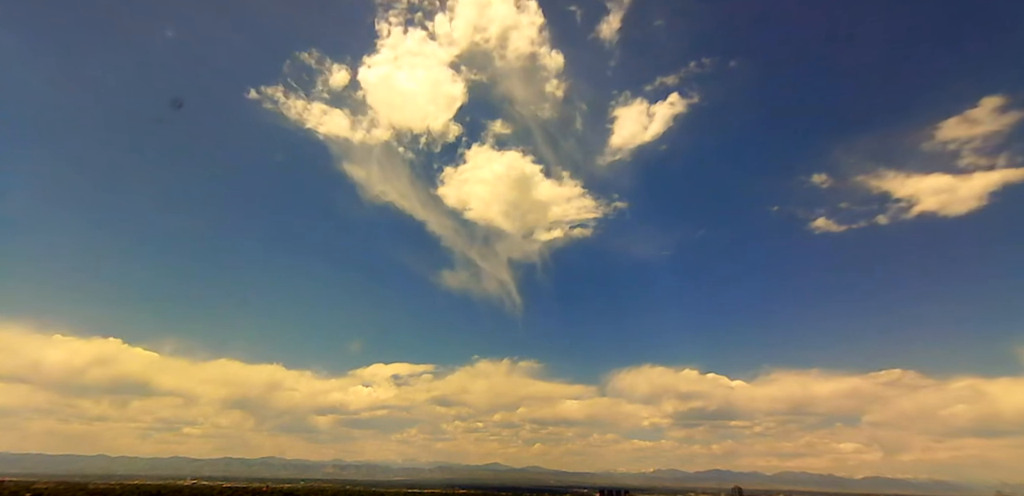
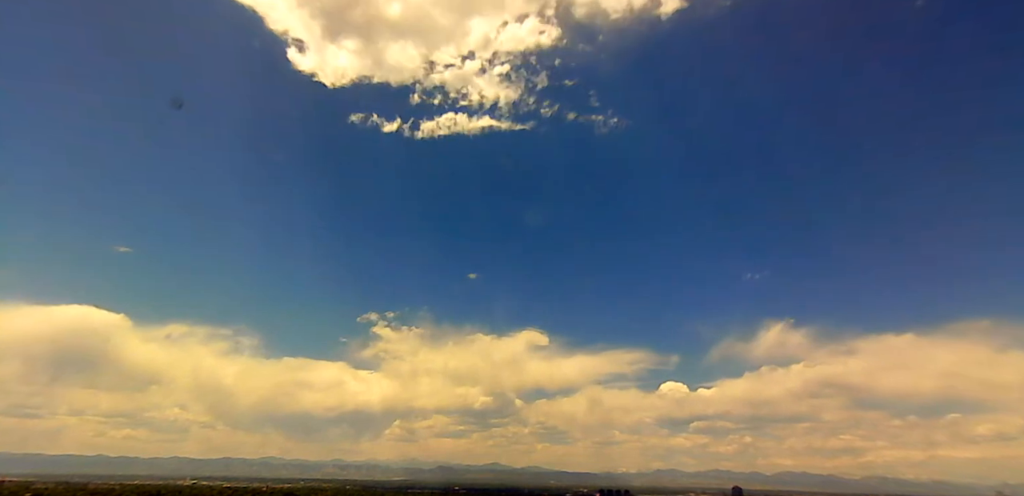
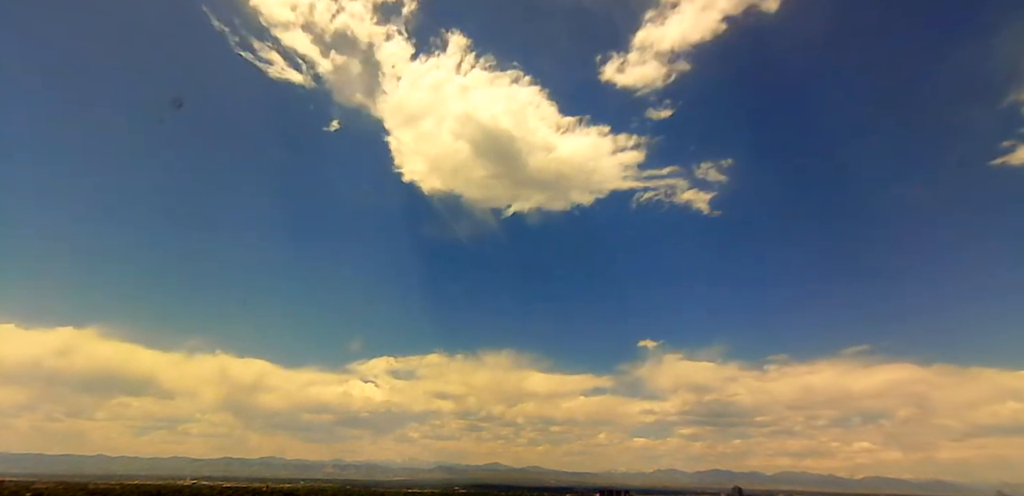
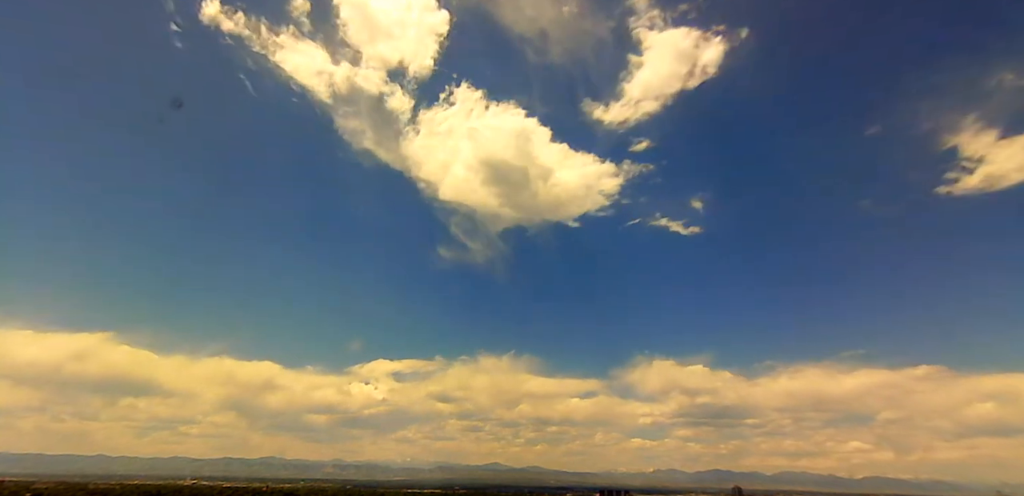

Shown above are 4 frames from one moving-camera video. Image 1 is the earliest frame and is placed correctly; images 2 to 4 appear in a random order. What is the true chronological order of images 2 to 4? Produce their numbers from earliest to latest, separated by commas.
4, 3, 2
